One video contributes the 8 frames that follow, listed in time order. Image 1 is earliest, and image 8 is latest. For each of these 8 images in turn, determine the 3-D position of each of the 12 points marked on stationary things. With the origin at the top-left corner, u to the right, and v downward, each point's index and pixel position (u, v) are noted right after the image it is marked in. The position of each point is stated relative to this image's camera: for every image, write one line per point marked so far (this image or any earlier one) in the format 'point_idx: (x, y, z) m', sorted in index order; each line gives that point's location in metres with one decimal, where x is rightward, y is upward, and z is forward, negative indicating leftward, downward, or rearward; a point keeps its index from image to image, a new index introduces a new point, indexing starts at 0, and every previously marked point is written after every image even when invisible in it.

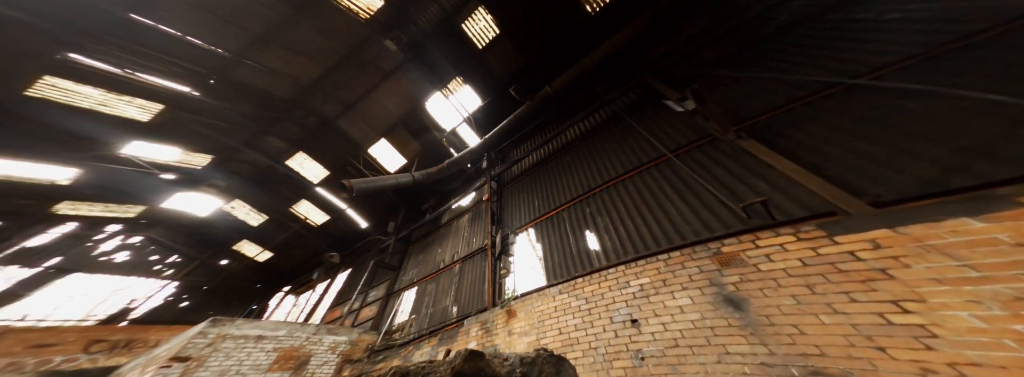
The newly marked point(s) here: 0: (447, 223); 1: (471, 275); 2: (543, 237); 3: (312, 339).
0: (-2.2, -1.1, +7.4) m
1: (-0.8, -2.0, +5.3) m
2: (+0.8, -1.1, +4.8) m
3: (-3.8, -3.1, +4.8) m
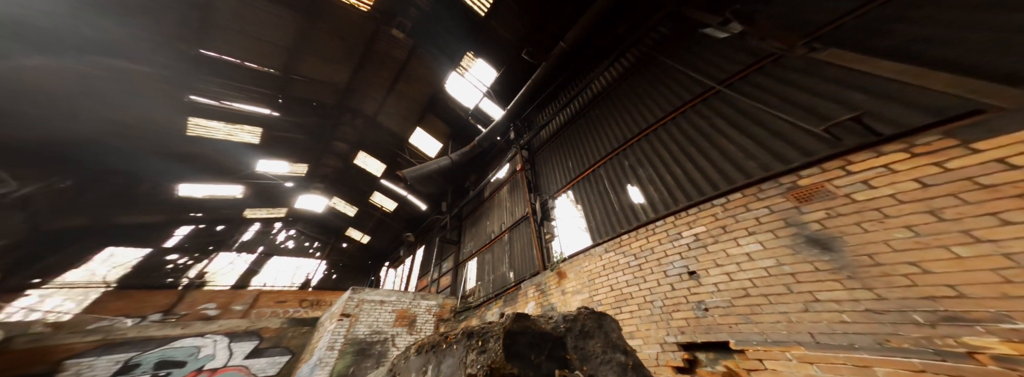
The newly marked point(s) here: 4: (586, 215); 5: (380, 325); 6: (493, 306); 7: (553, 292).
0: (-0.8, -0.3, +7.8) m
1: (+0.2, -1.3, +5.5) m
2: (+1.6, -0.2, +4.7) m
3: (-2.5, -2.9, +5.8) m
4: (+1.6, -0.5, +4.3) m
5: (-2.9, -3.0, +5.0) m
6: (-0.4, -2.6, +5.1) m
7: (+0.9, -1.8, +3.9) m
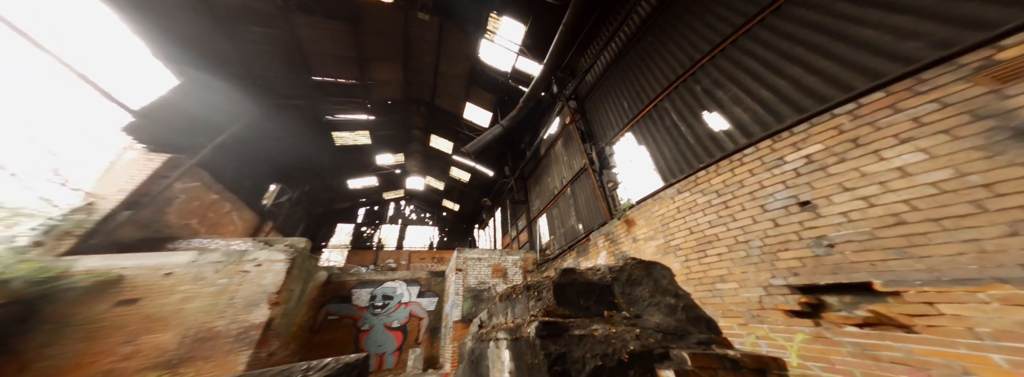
0: (+1.1, +1.2, +7.8) m
1: (+1.7, -0.2, +5.5) m
2: (+2.6, +0.9, +4.1) m
3: (-0.5, -2.0, +6.8) m
4: (+2.5, +0.5, +3.9) m
5: (-1.1, -2.4, +6.2) m
6: (+1.3, -1.6, +5.5) m
7: (+2.0, -0.9, +3.9) m
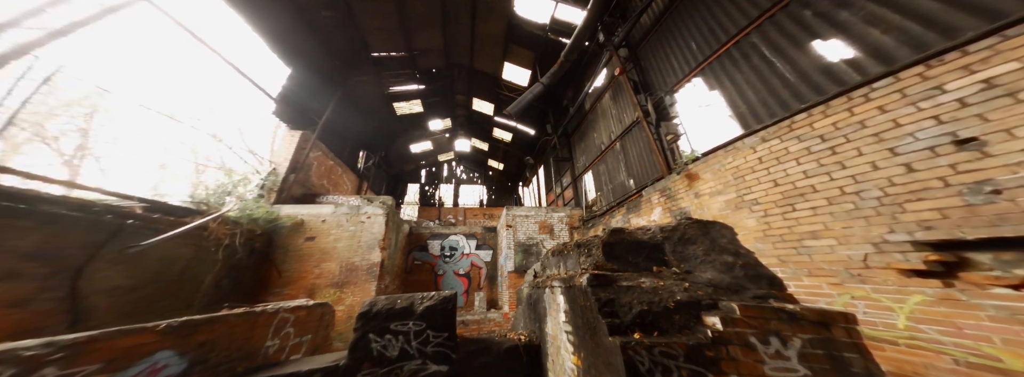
0: (+2.6, +2.5, +7.3) m
1: (+2.8, +0.9, +5.2) m
2: (+3.3, +1.7, +3.5) m
3: (+1.0, -0.8, +7.2) m
4: (+3.3, +1.3, +3.3) m
5: (+0.4, -1.3, +6.8) m
6: (+2.5, -0.6, +5.5) m
7: (+2.8, -0.1, +3.7) m
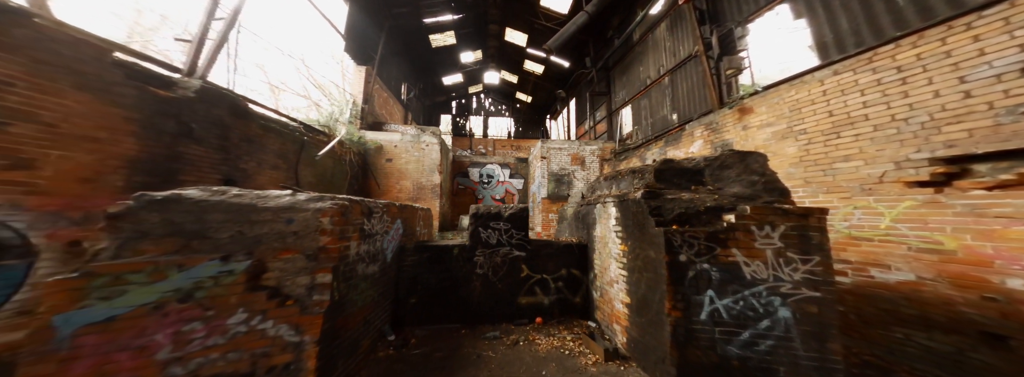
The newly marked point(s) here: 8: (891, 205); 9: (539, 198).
0: (+3.9, +4.6, +6.7) m
1: (+3.9, +2.4, +5.1) m
2: (+4.2, +2.7, +3.2) m
3: (+2.4, +1.4, +7.7) m
4: (+4.2, +2.3, +3.1) m
5: (+1.7, +0.8, +7.5) m
6: (+3.7, +1.1, +5.8) m
7: (+3.8, +1.0, +3.9) m
8: (+3.6, -0.2, +2.2) m
9: (+0.8, -0.4, +7.6) m
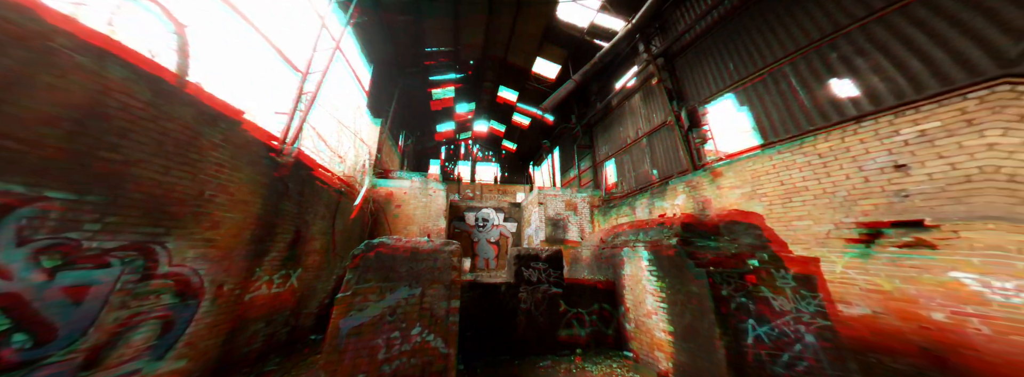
0: (+4.2, +3.1, +8.2) m
1: (+4.3, +1.2, +6.2) m
2: (+4.7, +1.8, +4.4) m
3: (+2.6, -0.2, +8.5) m
4: (+4.7, +1.4, +4.3) m
5: (+1.9, -0.8, +8.2) m
6: (+4.0, -0.2, +6.7) m
7: (+4.3, +0.1, +4.8) m
8: (+4.2, -0.8, +2.9) m
9: (+1.0, -2.0, +8.0) m
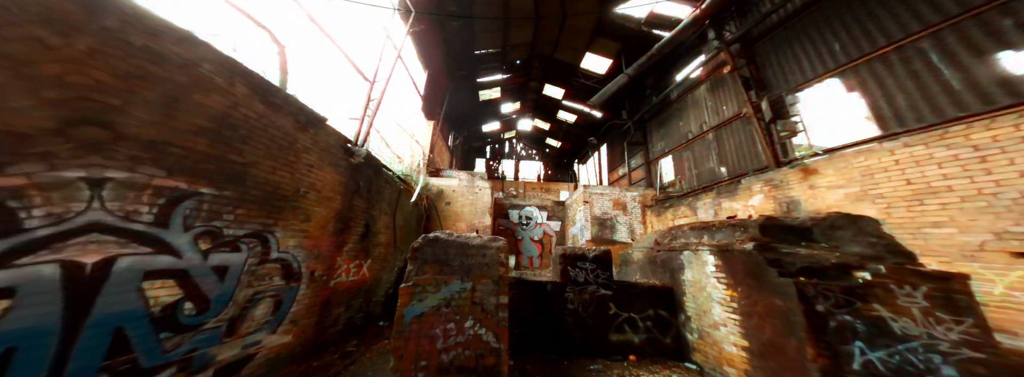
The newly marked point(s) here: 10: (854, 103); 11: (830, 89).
0: (+5.5, +3.3, +7.4) m
1: (+5.4, +1.3, +5.5) m
2: (+5.6, +1.9, +3.7) m
3: (+4.0, 0.0, +8.0) m
4: (+5.5, +1.5, +3.5) m
5: (+3.3, -0.6, +7.8) m
6: (+5.2, -0.1, +6.1) m
7: (+5.2, +0.1, +4.2) m
8: (+4.9, -0.8, +2.3) m
9: (+2.3, -1.8, +7.8) m
10: (+5.5, +1.5, +3.7) m
11: (+5.5, +1.9, +4.0) m
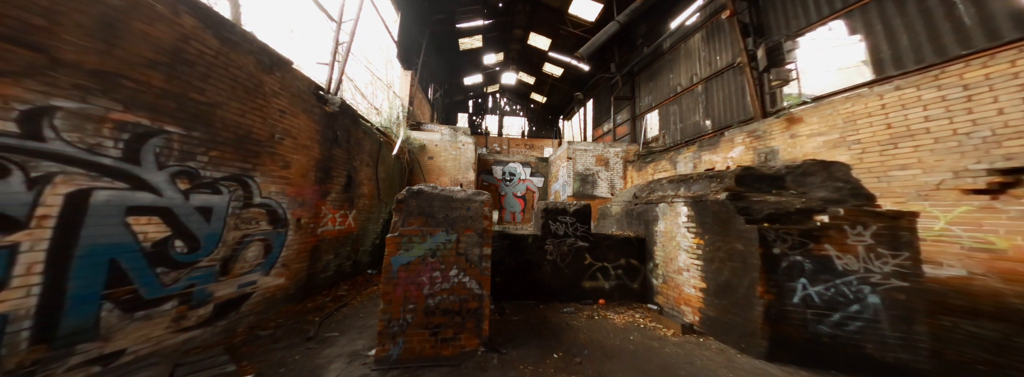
0: (+5.2, +4.6, +6.9) m
1: (+5.1, +2.3, +5.3) m
2: (+5.3, +2.6, +3.4) m
3: (+3.7, +1.4, +8.0) m
4: (+5.2, +2.2, +3.3) m
5: (+3.0, +0.8, +7.8) m
6: (+4.9, +1.0, +6.1) m
7: (+4.9, +1.0, +4.1) m
8: (+4.6, -0.3, +2.4) m
9: (+2.0, -0.4, +7.9) m
10: (+5.2, +2.3, +3.5) m
11: (+5.2, +2.7, +3.7) m
